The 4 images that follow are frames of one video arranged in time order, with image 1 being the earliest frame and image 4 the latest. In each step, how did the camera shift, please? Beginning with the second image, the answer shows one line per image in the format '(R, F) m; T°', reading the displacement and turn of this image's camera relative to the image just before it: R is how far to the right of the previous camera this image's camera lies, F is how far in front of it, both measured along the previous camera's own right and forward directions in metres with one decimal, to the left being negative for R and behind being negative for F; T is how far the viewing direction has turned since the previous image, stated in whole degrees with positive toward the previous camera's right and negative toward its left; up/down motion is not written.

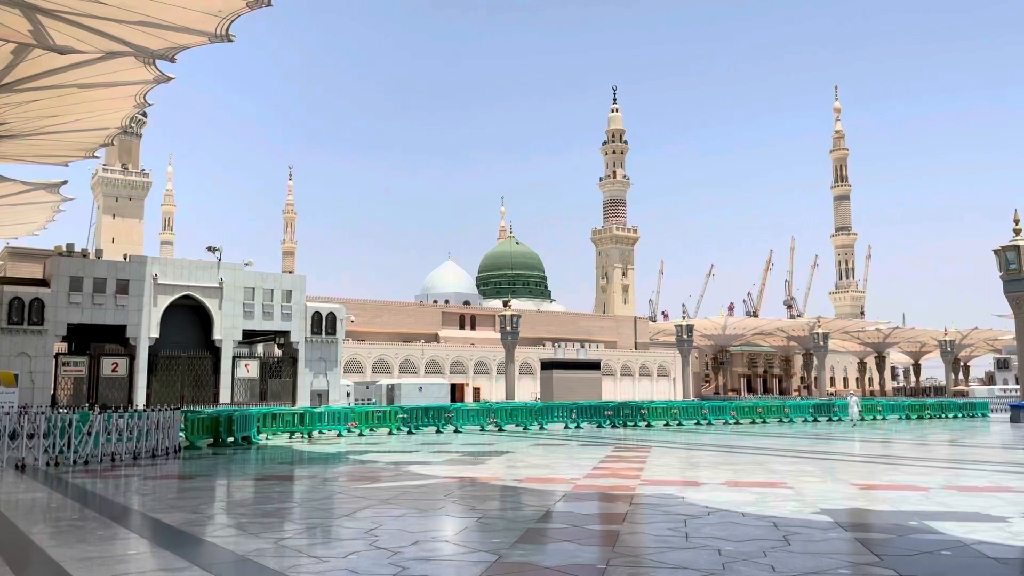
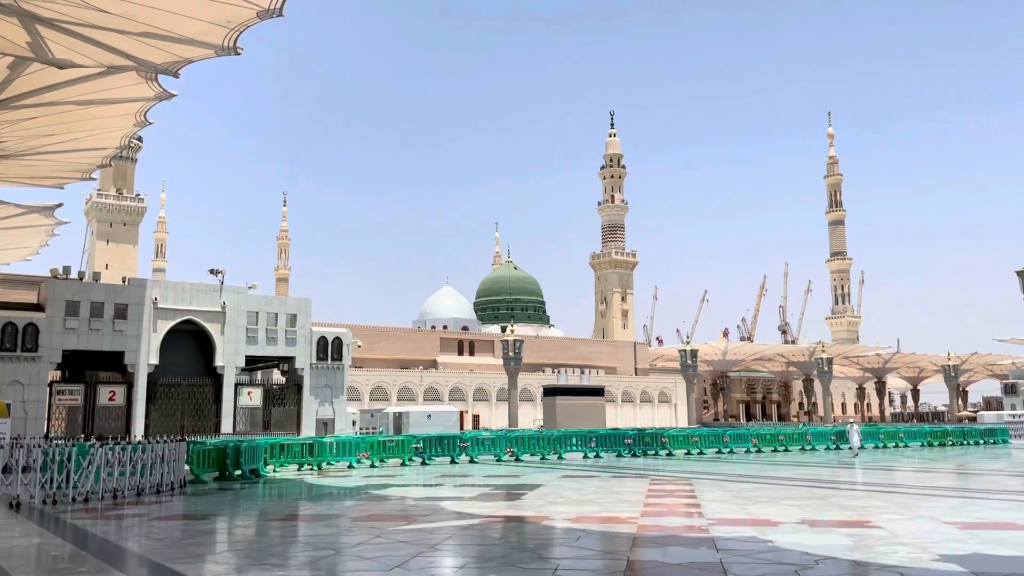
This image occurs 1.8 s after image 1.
(-0.6, +0.9) m; +1°
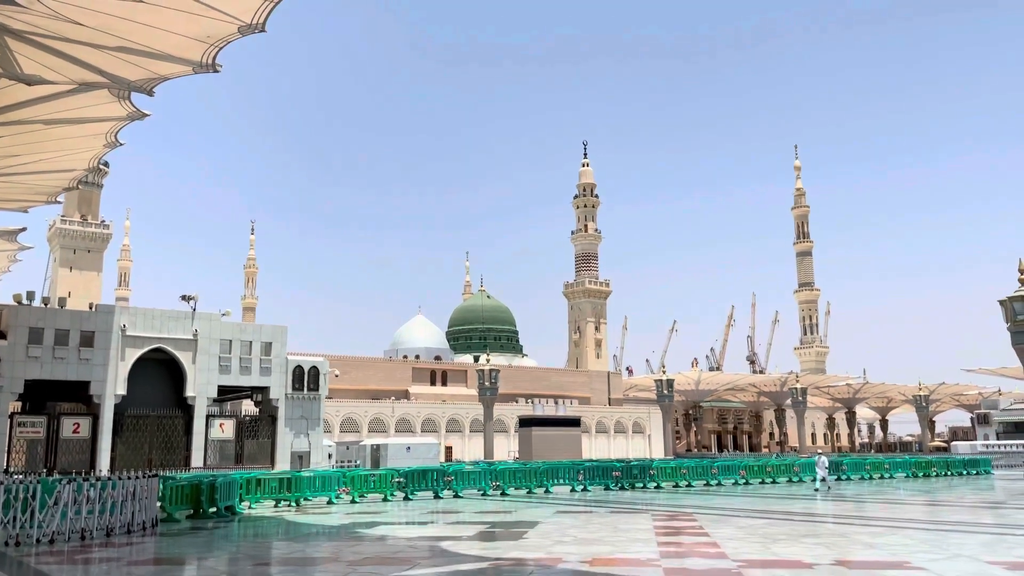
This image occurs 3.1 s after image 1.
(-0.4, +0.6) m; +2°
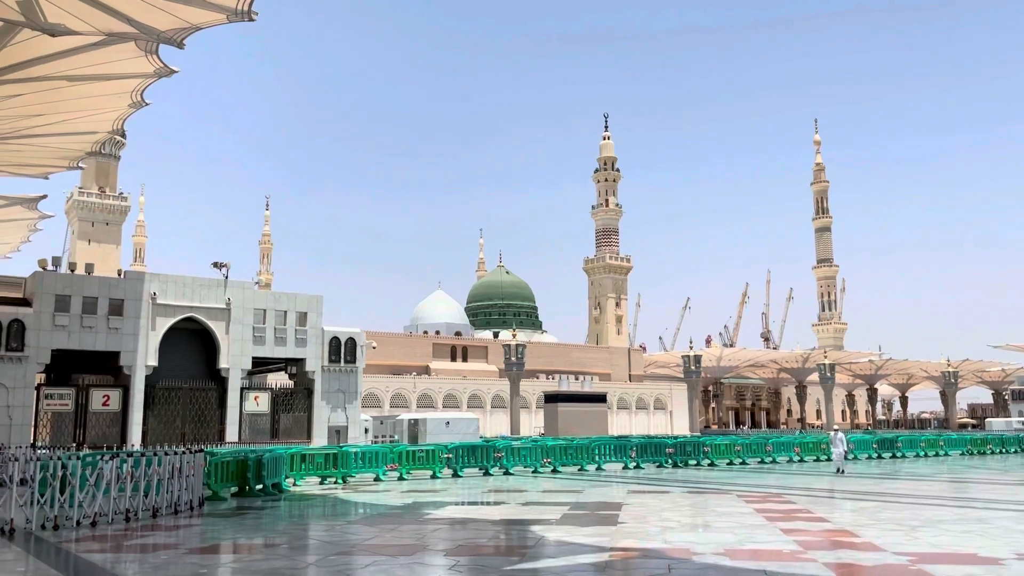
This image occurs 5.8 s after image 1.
(-1.0, +1.2) m; -1°
